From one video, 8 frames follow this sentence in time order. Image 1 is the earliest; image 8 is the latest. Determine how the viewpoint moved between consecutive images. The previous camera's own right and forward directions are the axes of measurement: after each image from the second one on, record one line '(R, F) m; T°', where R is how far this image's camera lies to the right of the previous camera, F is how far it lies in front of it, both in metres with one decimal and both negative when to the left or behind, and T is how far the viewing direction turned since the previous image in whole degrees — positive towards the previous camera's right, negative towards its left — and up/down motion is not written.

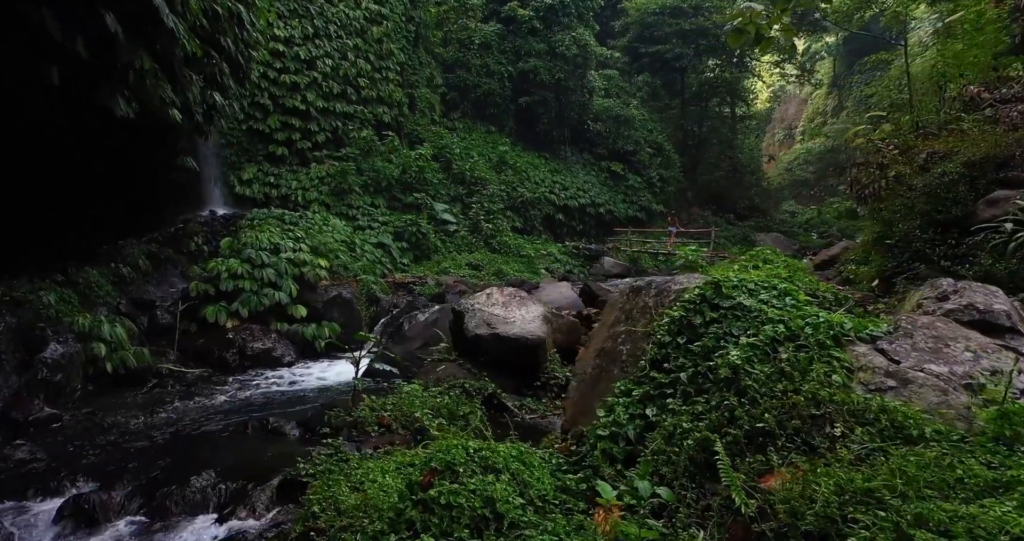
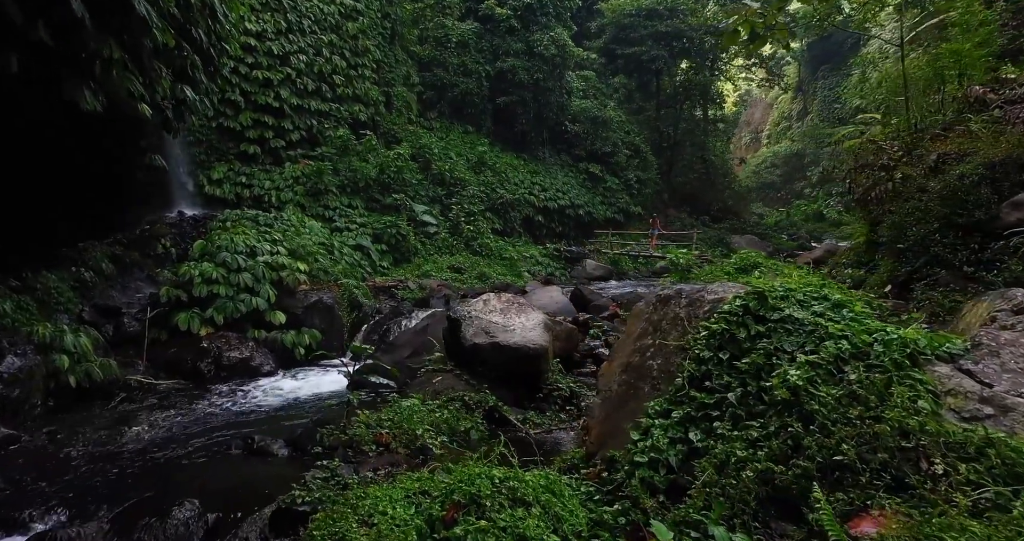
(-0.2, +0.3) m; +3°
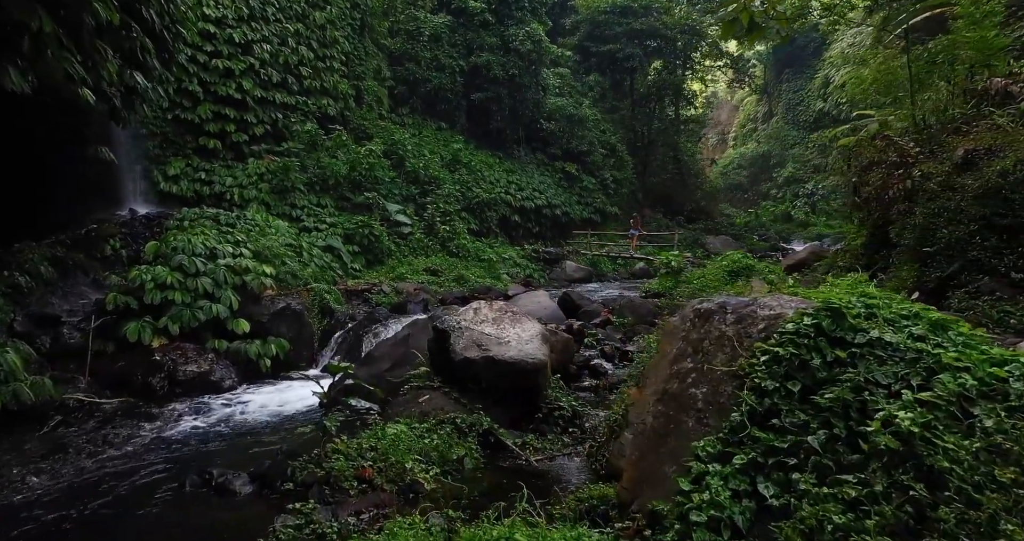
(-0.2, +0.5) m; +3°
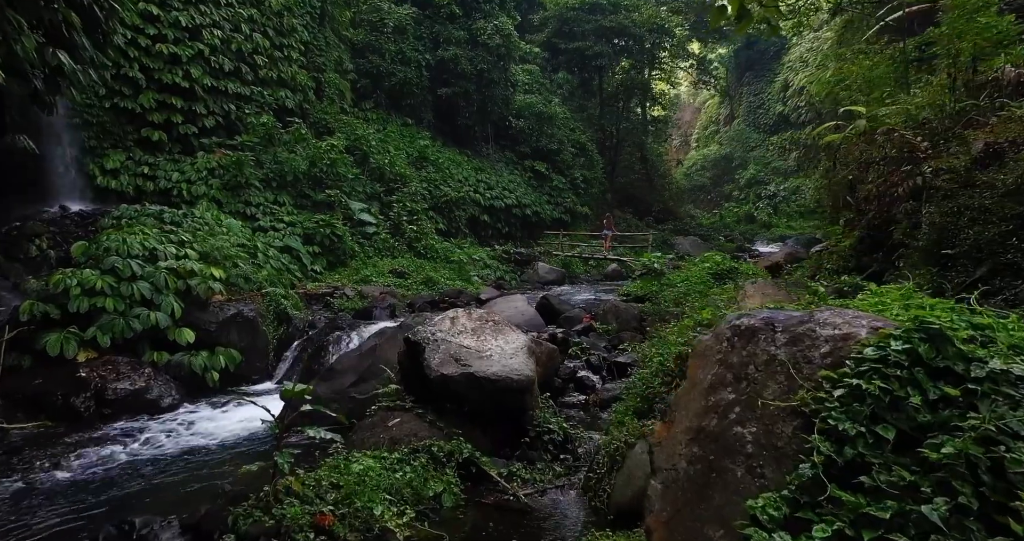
(-0.1, +0.5) m; +3°
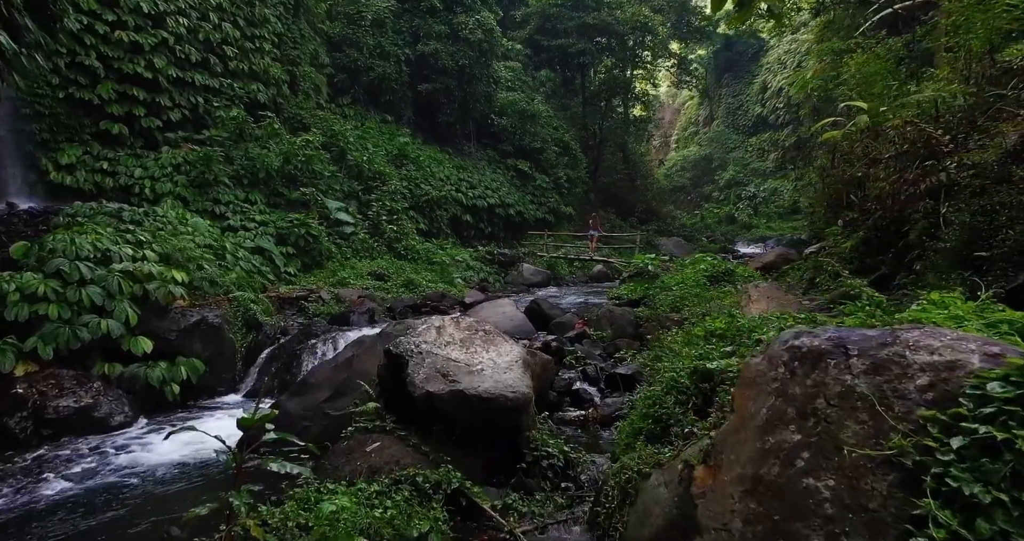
(-0.1, +0.4) m; +2°
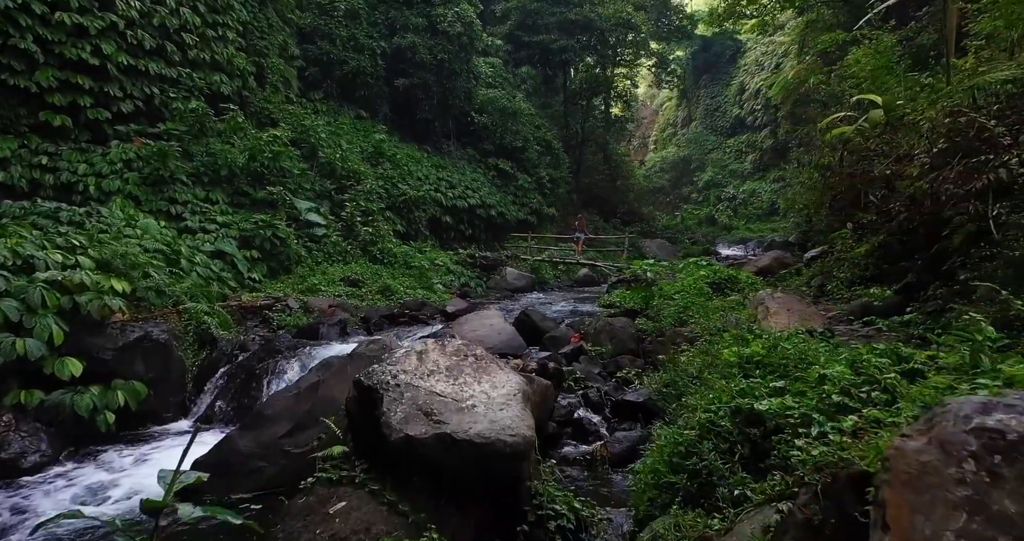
(-0.1, +0.7) m; +2°
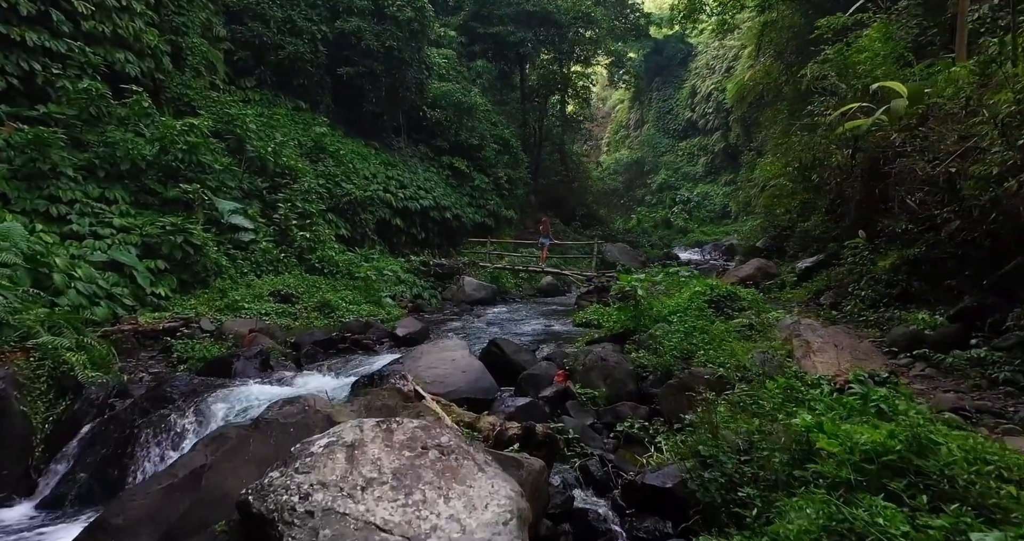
(-0.1, +1.3) m; +5°
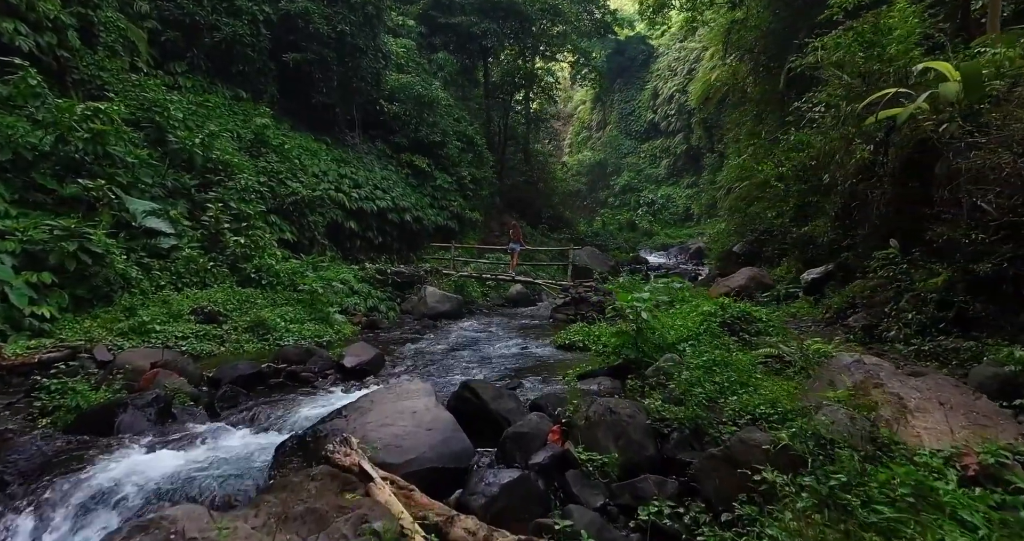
(-0.1, +1.2) m; +4°
